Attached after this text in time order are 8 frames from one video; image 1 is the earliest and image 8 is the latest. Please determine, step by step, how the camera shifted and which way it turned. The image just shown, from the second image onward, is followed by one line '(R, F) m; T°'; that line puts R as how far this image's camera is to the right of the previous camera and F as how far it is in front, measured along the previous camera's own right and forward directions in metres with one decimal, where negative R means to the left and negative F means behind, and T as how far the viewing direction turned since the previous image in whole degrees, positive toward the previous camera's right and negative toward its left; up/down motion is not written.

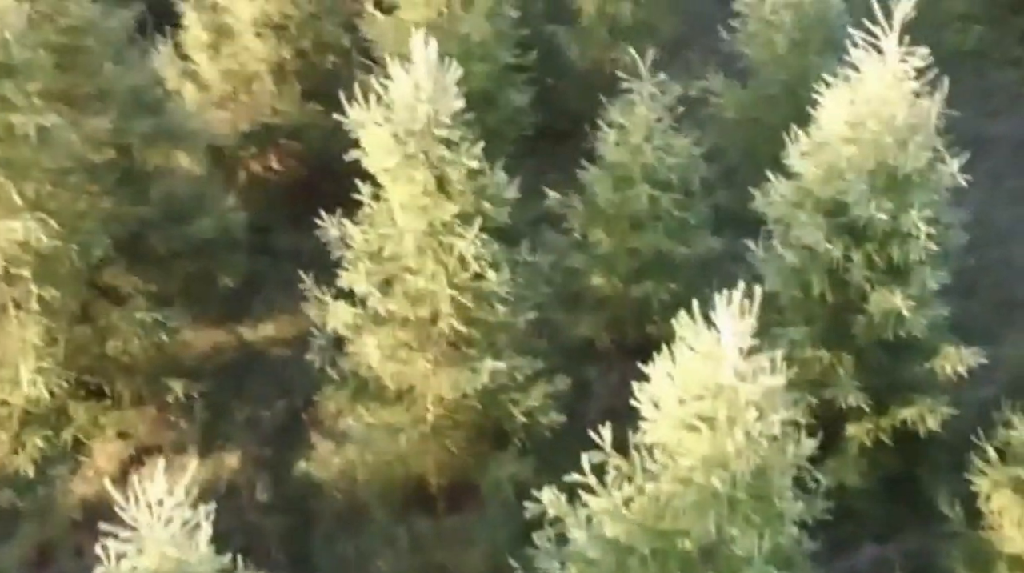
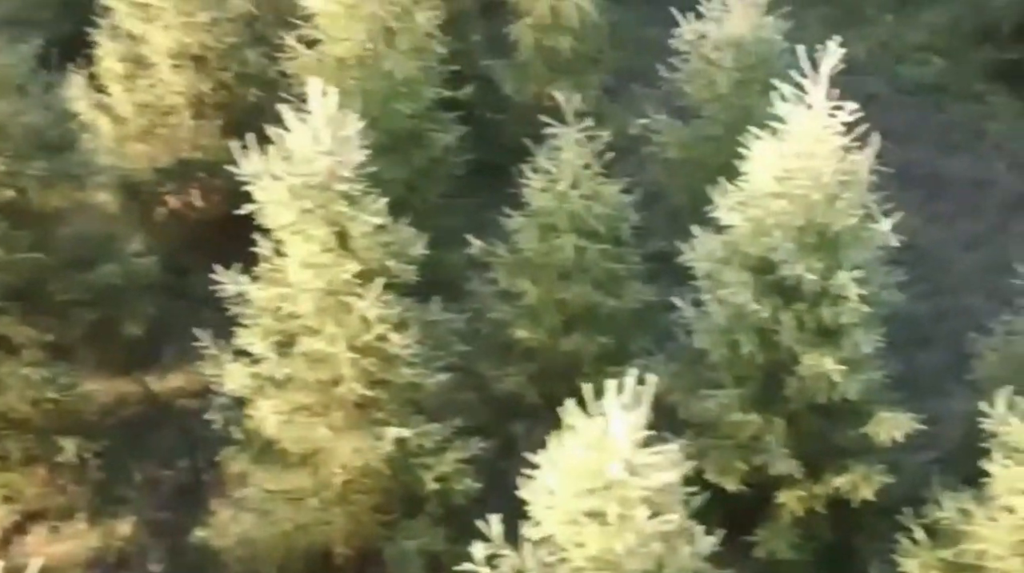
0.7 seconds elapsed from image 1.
(+0.3, +0.4) m; +1°
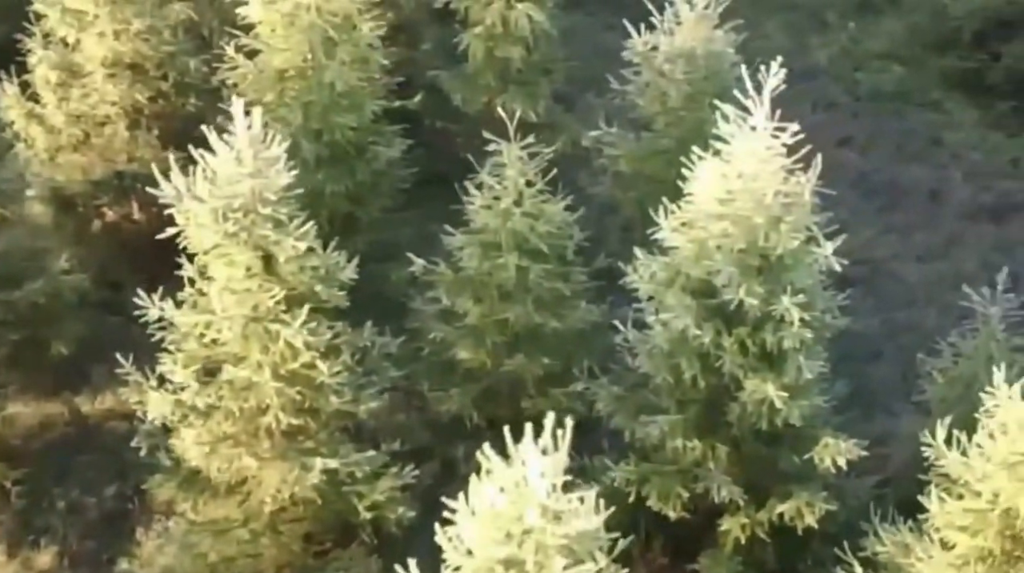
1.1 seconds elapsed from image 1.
(+0.1, +0.2) m; +1°
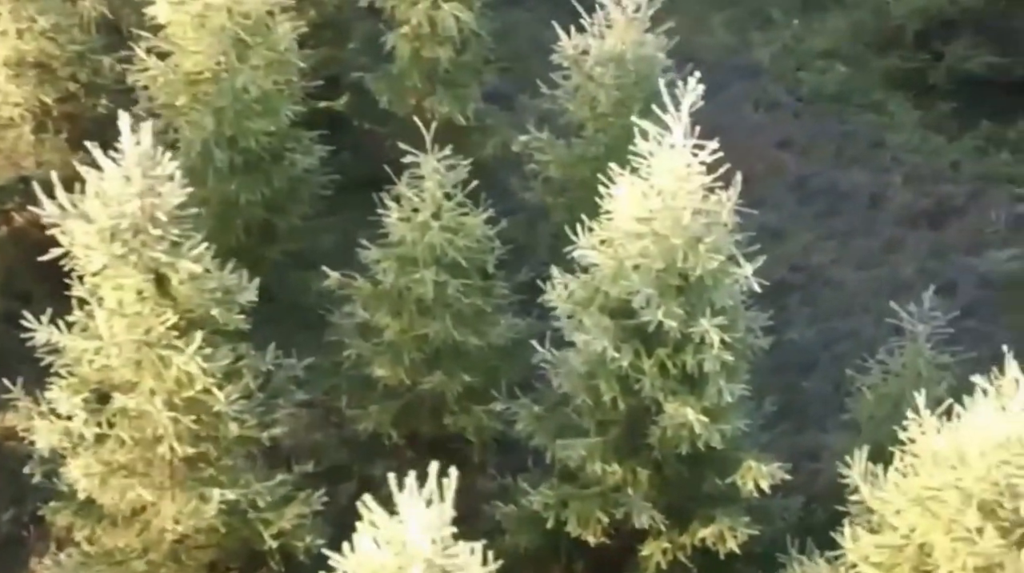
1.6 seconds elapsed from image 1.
(+0.2, +0.3) m; +1°
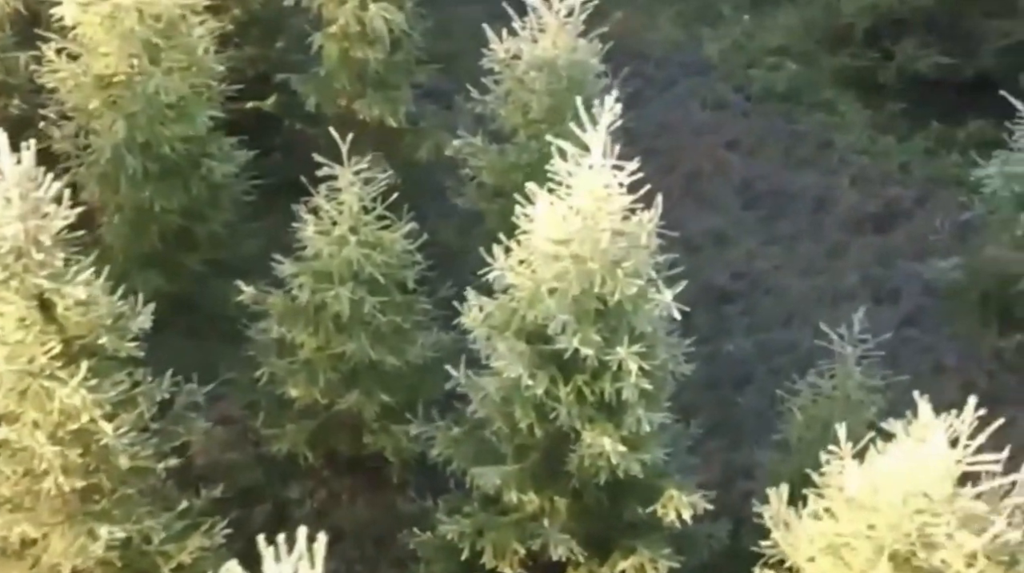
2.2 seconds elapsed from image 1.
(+0.2, +0.3) m; +1°
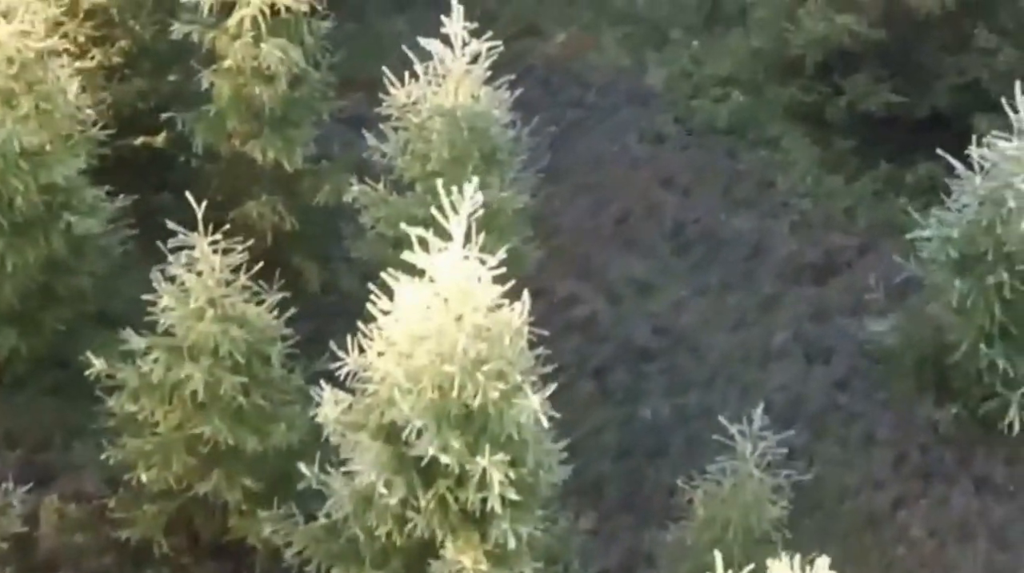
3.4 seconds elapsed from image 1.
(+0.4, +0.6) m; 0°
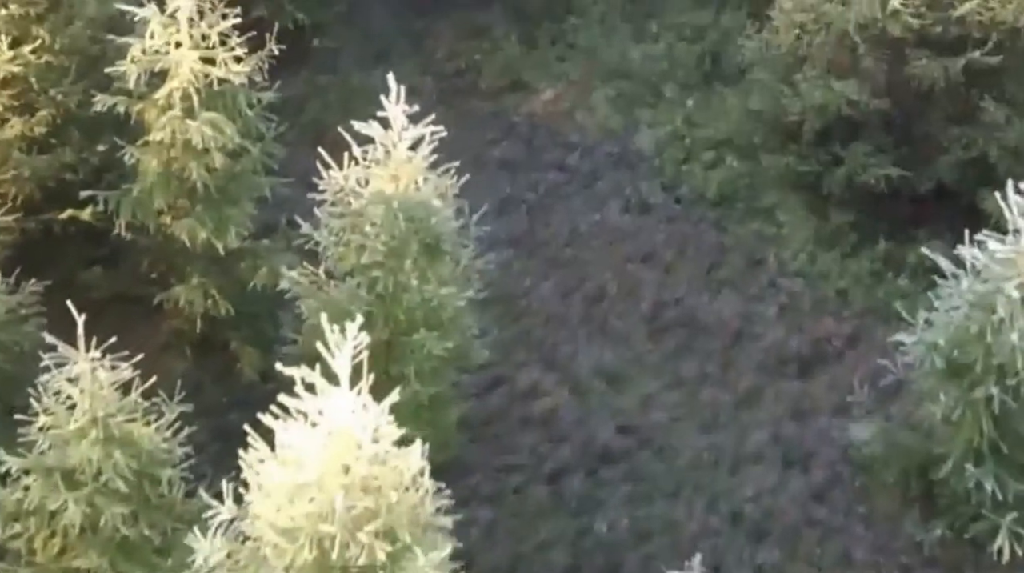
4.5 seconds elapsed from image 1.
(+0.4, +0.7) m; -1°
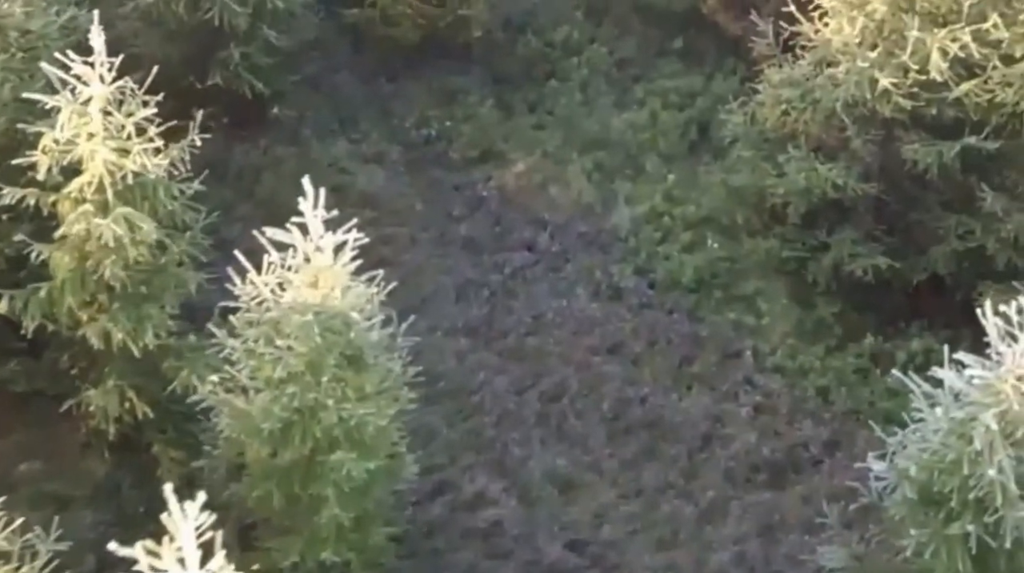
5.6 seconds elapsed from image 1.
(+0.4, +0.6) m; -1°
